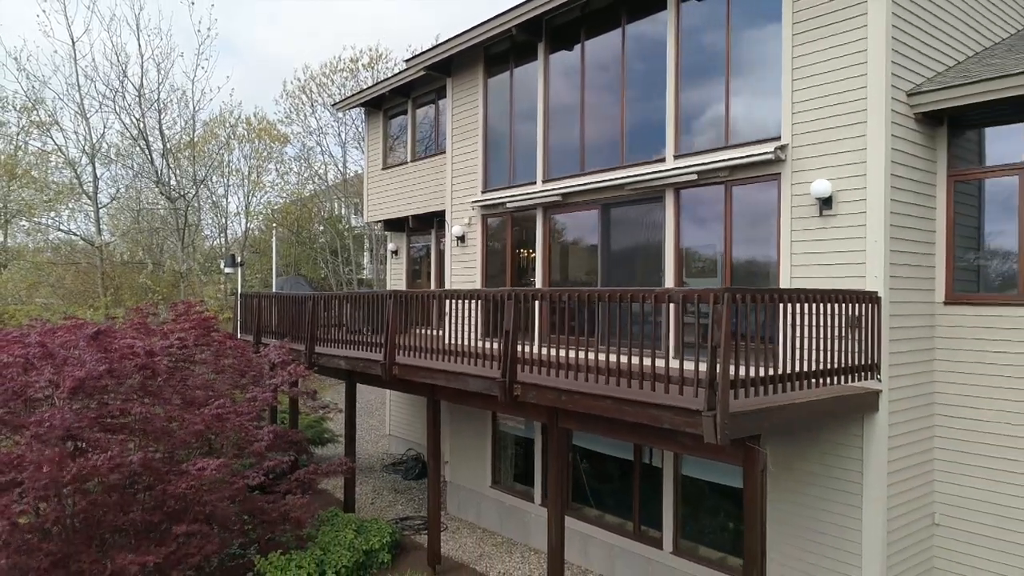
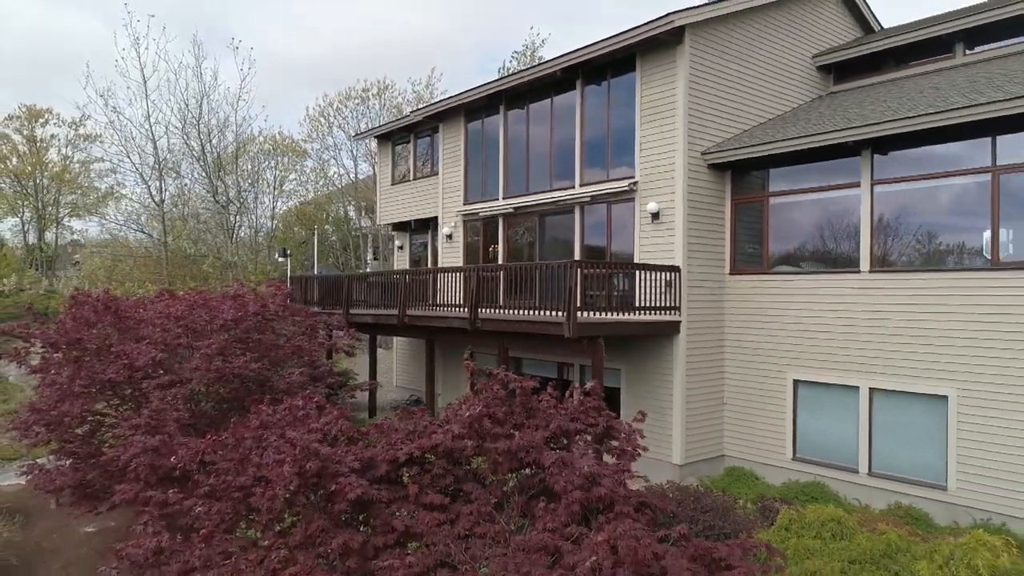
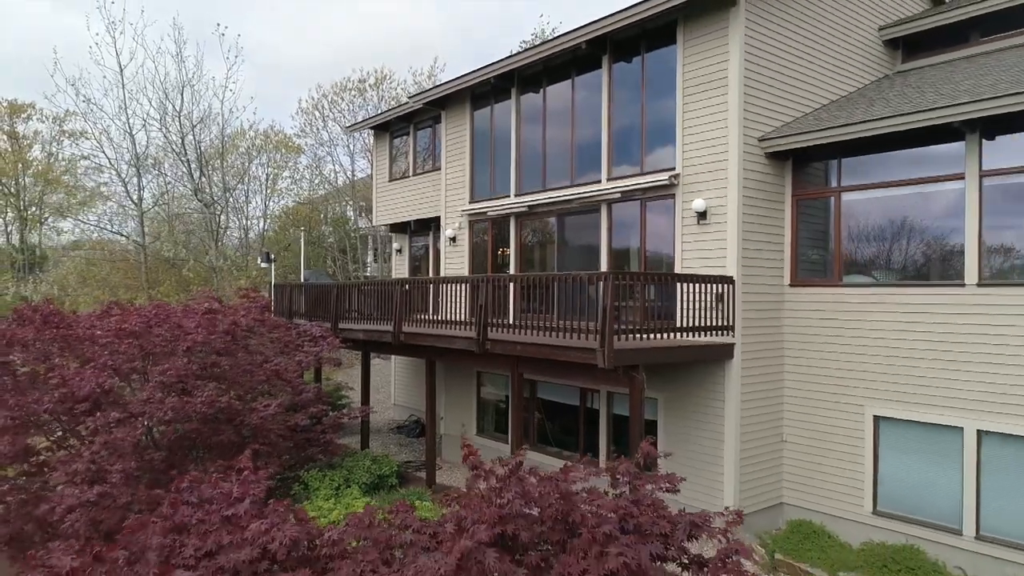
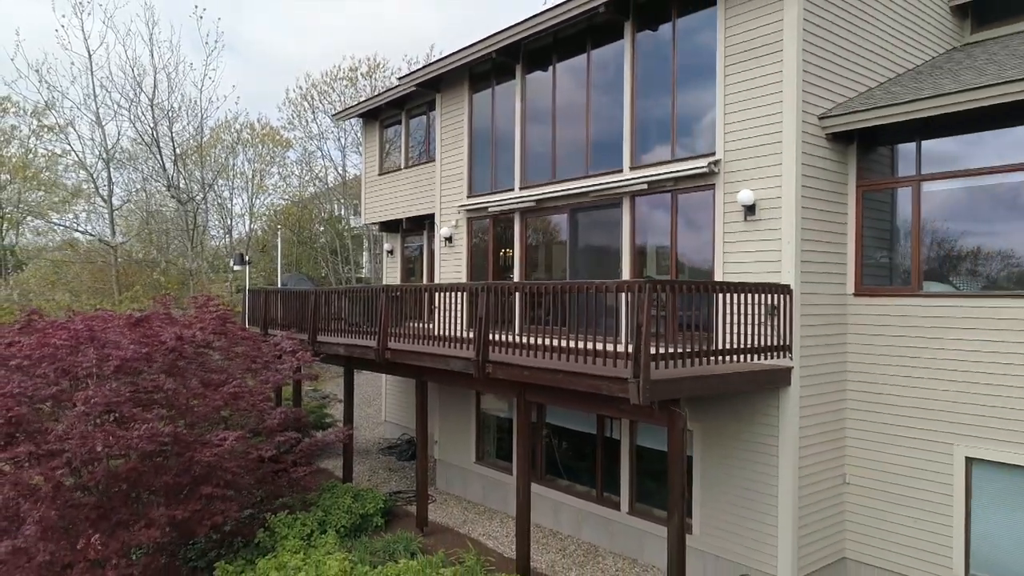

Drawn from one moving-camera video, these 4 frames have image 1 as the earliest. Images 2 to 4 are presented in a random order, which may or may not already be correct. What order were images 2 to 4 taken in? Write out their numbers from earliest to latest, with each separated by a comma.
4, 3, 2
